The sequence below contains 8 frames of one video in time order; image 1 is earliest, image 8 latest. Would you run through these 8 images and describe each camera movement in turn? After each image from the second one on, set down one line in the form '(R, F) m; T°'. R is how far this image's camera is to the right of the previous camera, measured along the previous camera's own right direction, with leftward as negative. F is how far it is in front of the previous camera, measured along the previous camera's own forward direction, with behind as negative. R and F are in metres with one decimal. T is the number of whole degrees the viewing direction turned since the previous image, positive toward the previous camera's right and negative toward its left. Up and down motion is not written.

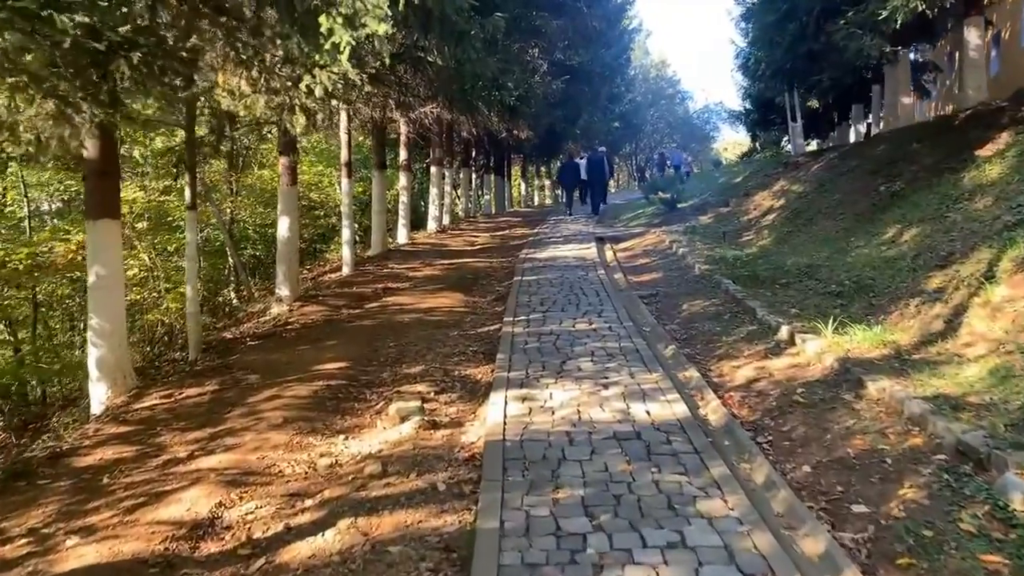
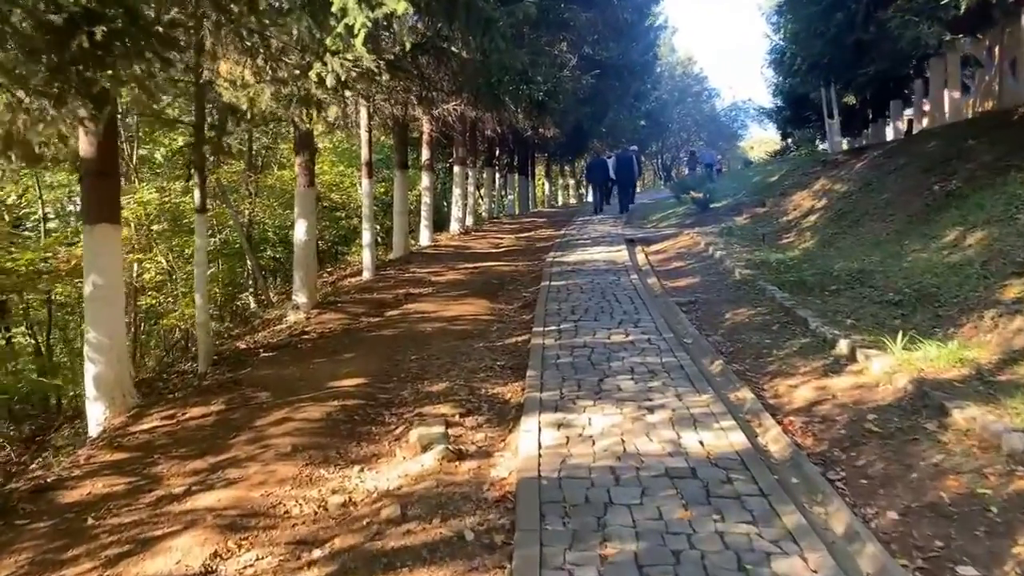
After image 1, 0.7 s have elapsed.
(-0.1, +0.6) m; -2°
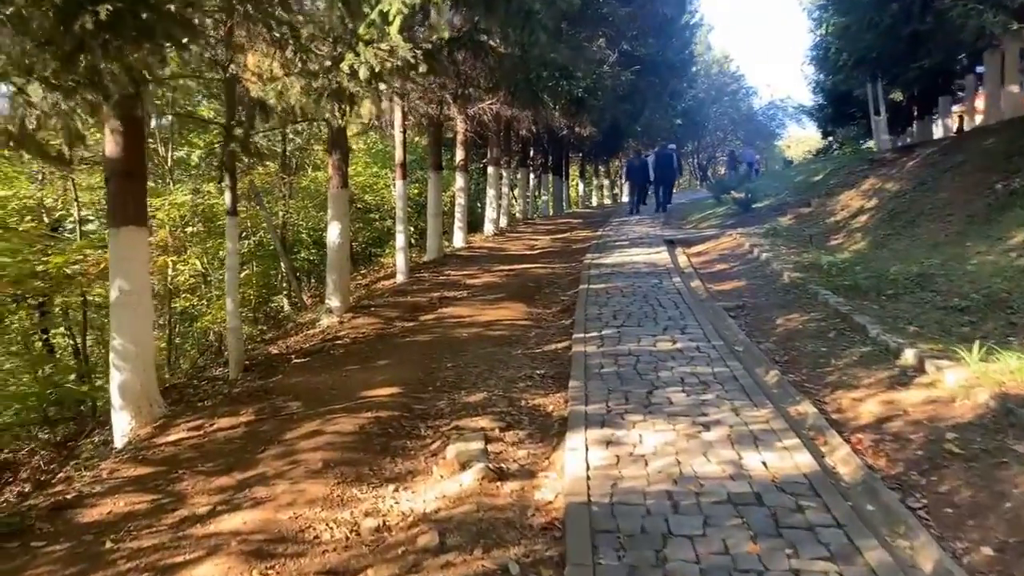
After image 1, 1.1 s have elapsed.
(-0.1, +0.4) m; -2°
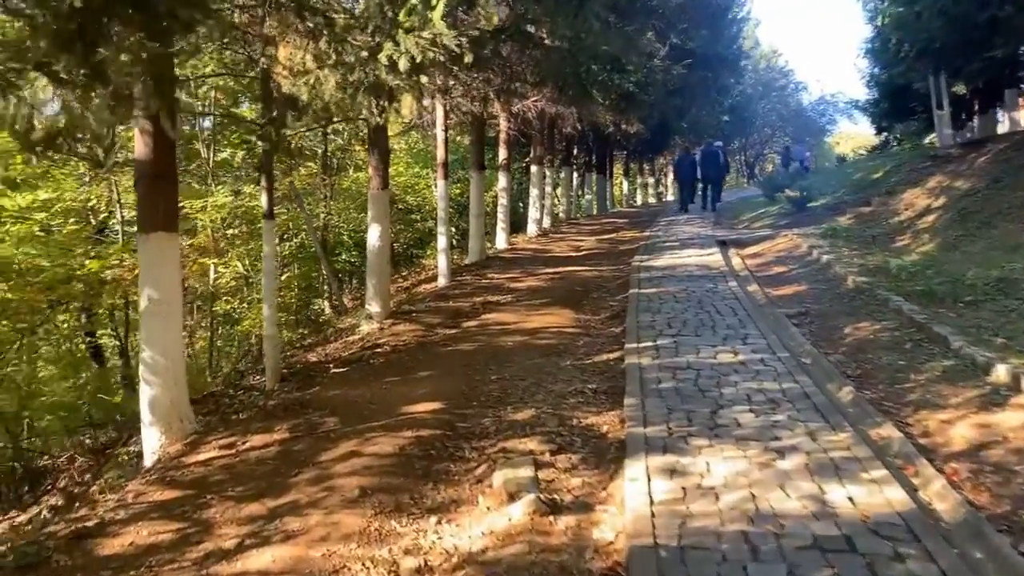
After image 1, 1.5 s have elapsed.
(-0.1, +0.5) m; -3°
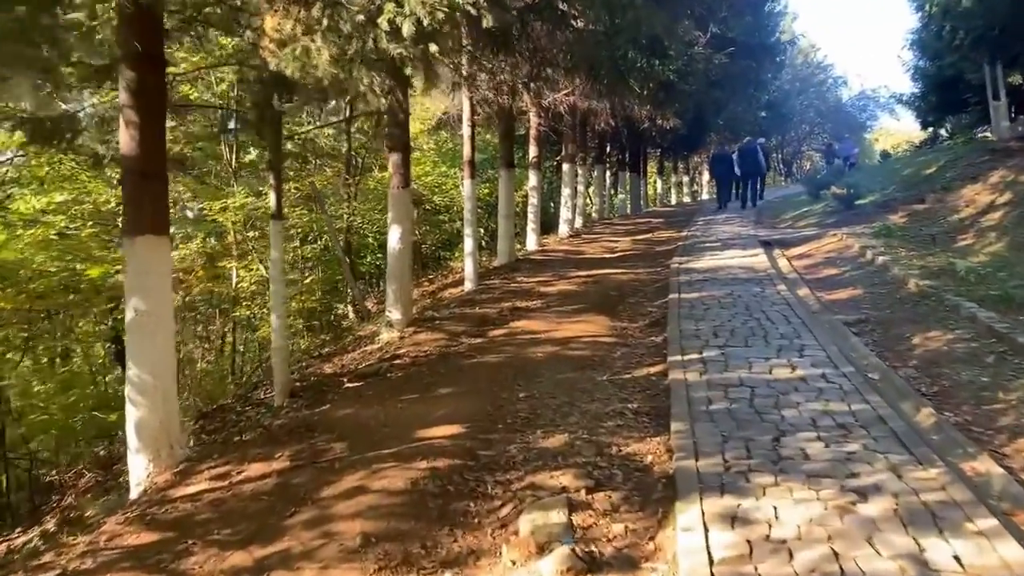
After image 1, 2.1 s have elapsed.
(0.0, +0.7) m; -2°
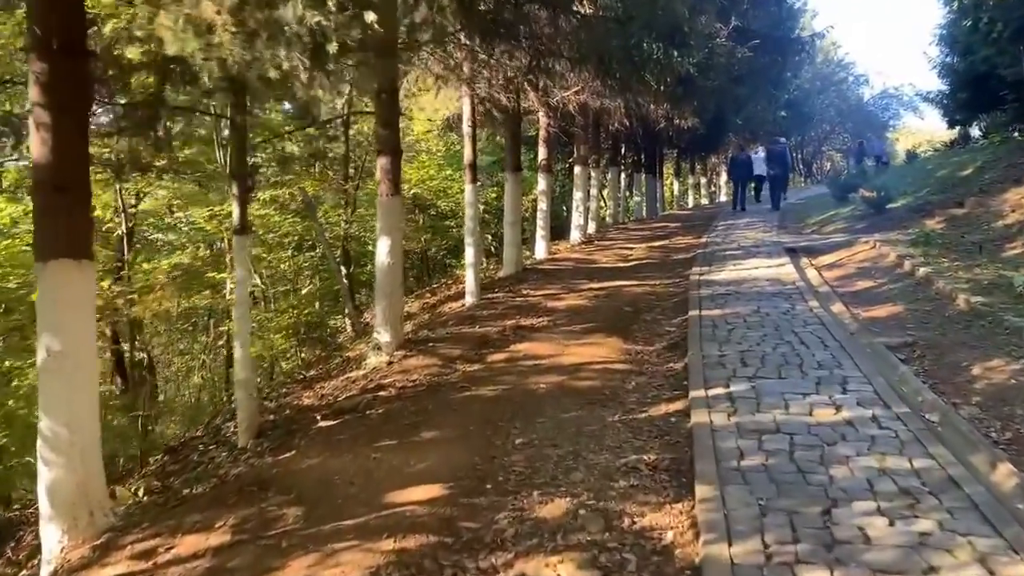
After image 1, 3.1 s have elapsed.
(+0.1, +0.9) m; -1°
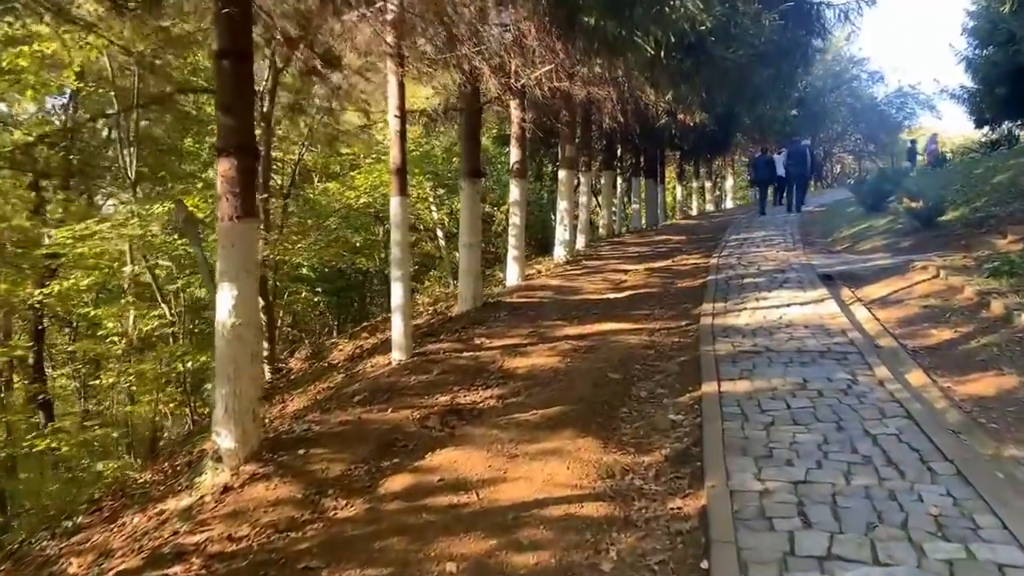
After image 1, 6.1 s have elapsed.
(+0.6, +2.9) m; 0°
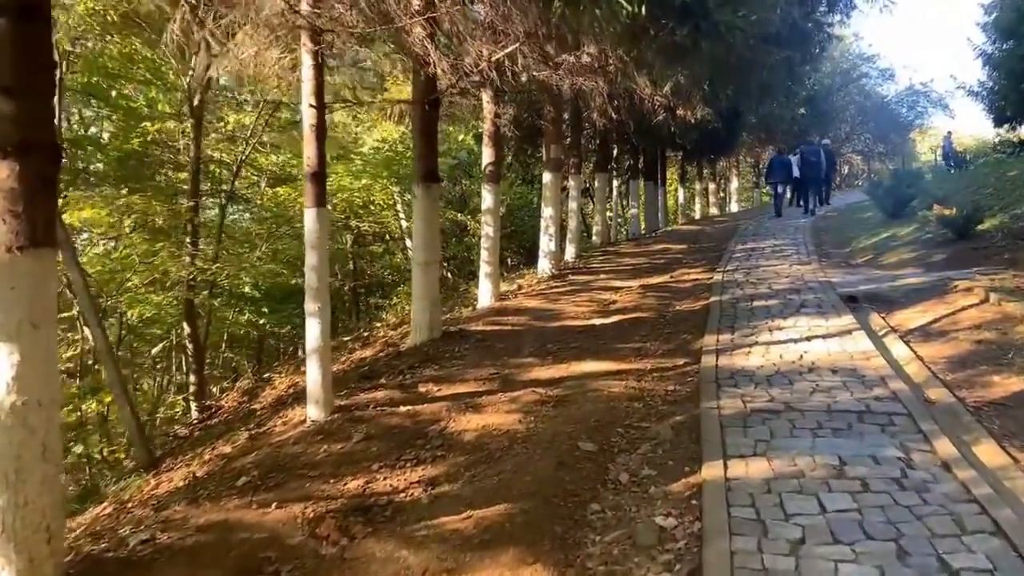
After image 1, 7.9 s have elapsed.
(+0.4, +1.6) m; 0°
